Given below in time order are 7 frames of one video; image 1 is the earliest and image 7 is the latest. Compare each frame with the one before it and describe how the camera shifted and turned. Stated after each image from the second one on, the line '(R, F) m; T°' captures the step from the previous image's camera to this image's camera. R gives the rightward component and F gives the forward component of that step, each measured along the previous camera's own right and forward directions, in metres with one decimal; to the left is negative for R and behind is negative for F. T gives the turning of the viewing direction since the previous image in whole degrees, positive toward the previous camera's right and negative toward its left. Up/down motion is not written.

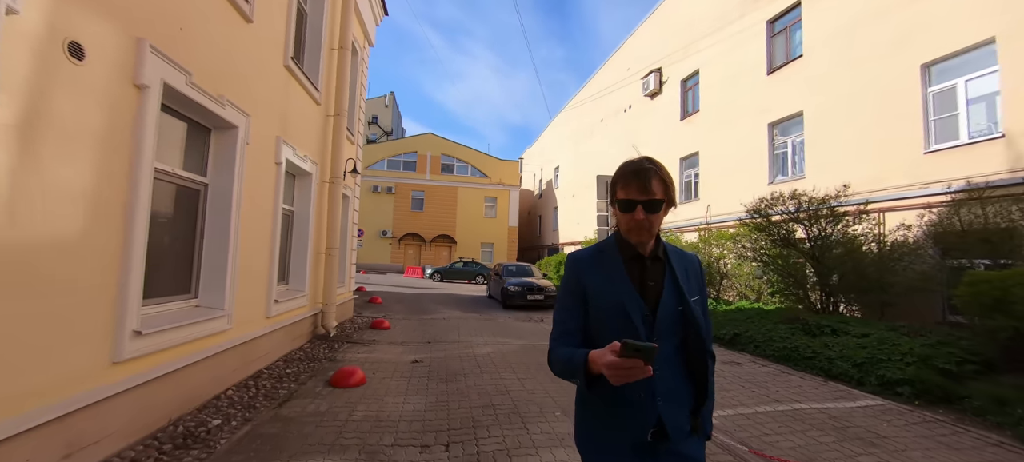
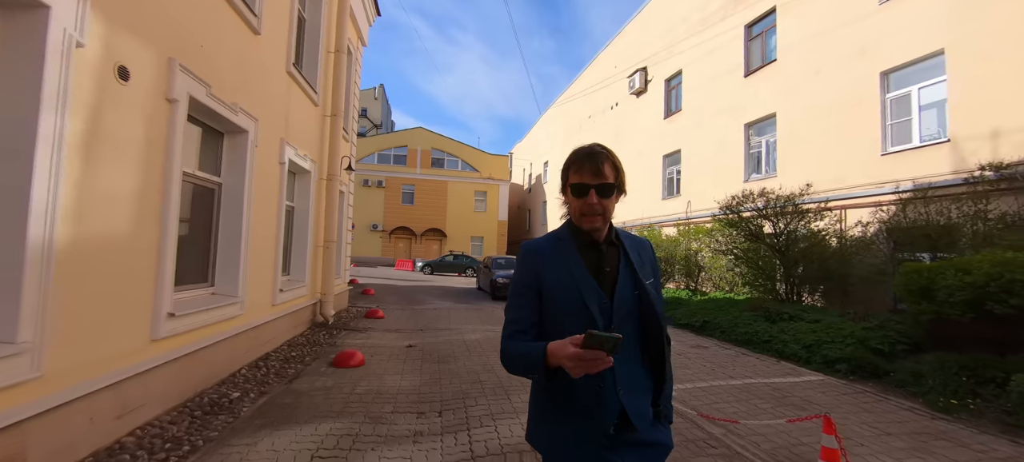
(+0.1, -0.5) m; +1°
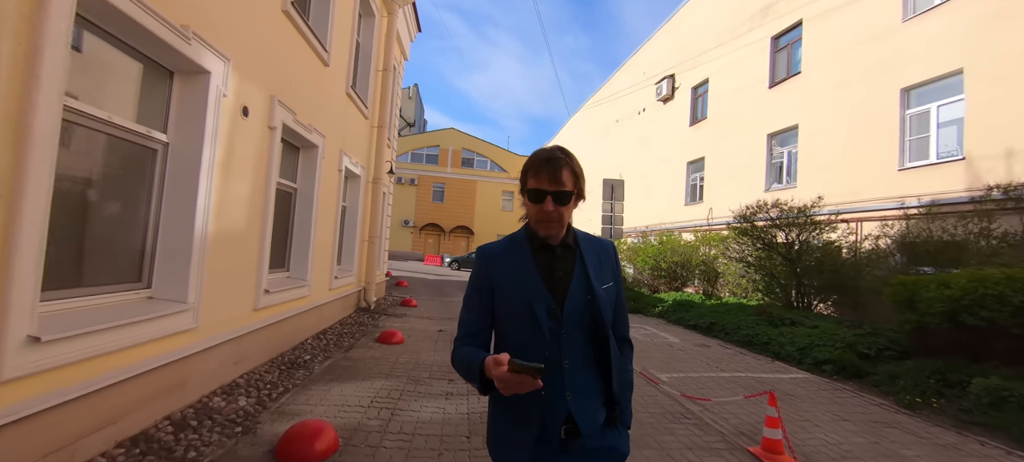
(+0.1, -0.8) m; -4°
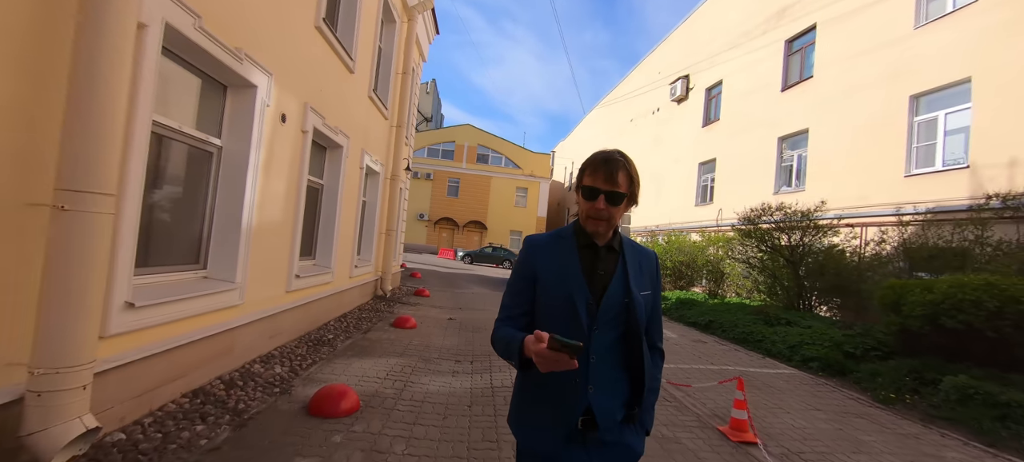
(+0.1, -0.5) m; -2°
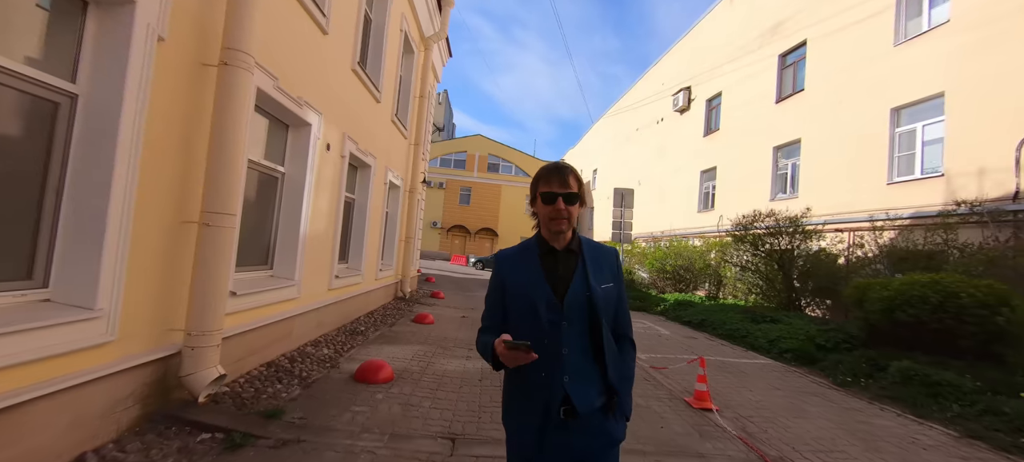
(+0.1, -0.9) m; -2°
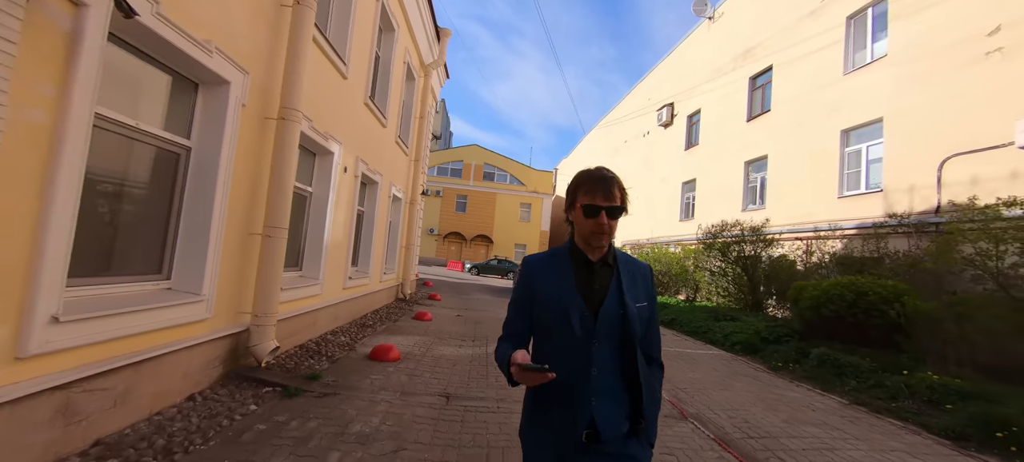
(+0.2, -1.1) m; +1°
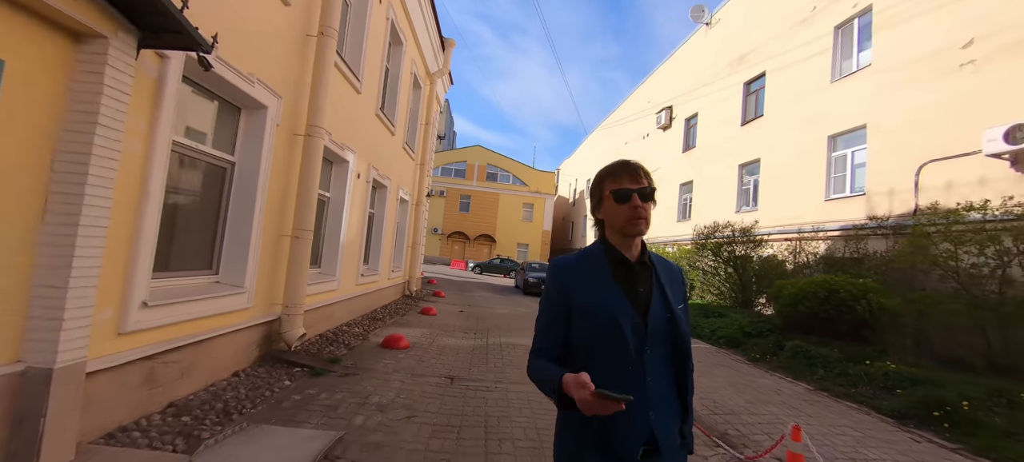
(+0.1, -0.6) m; -1°
